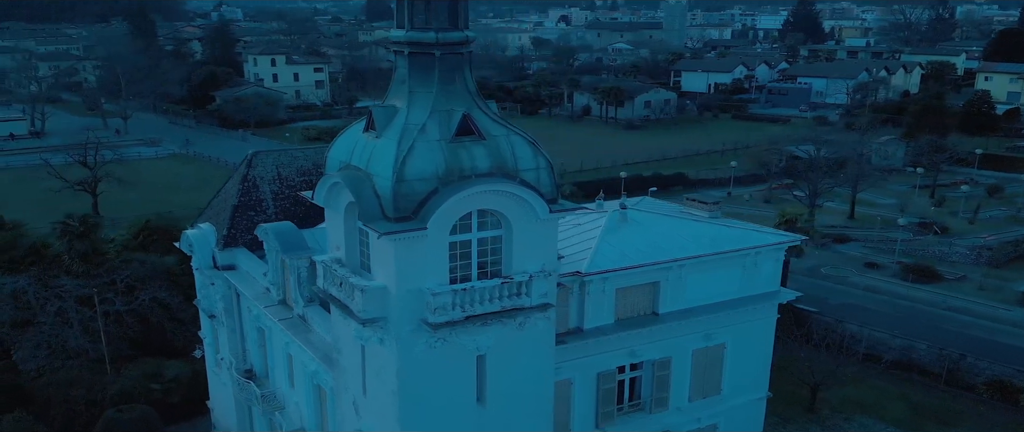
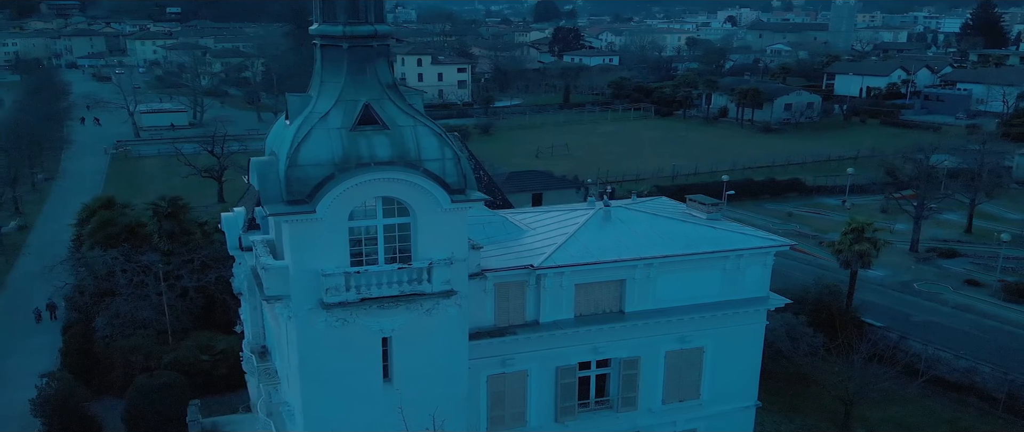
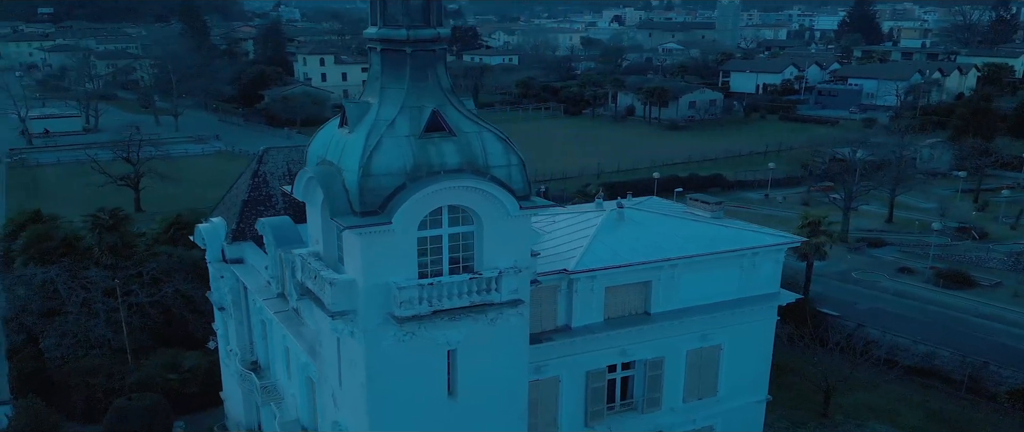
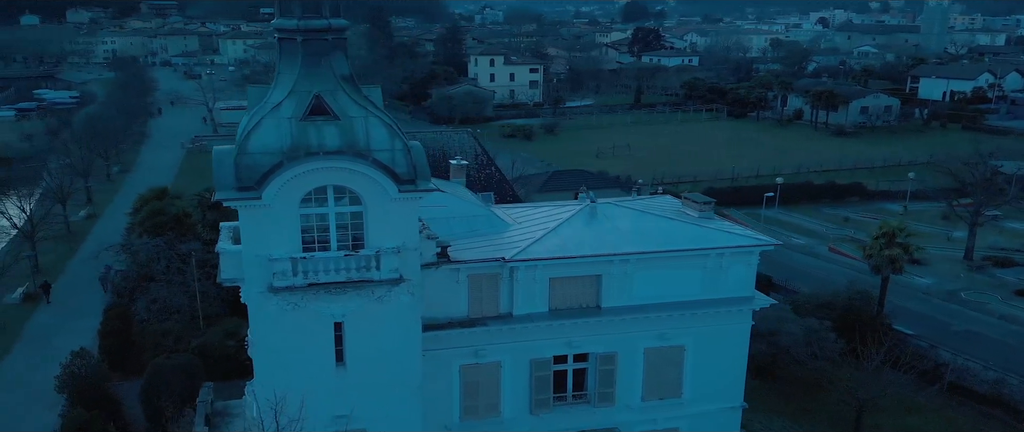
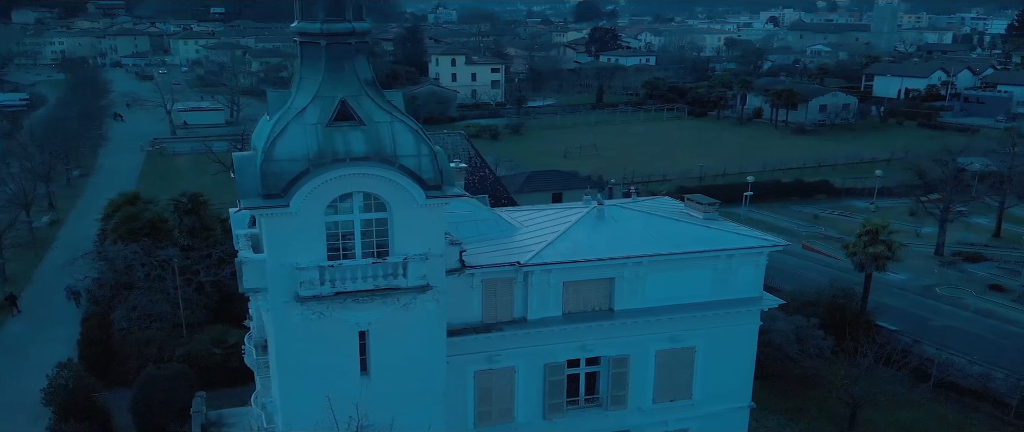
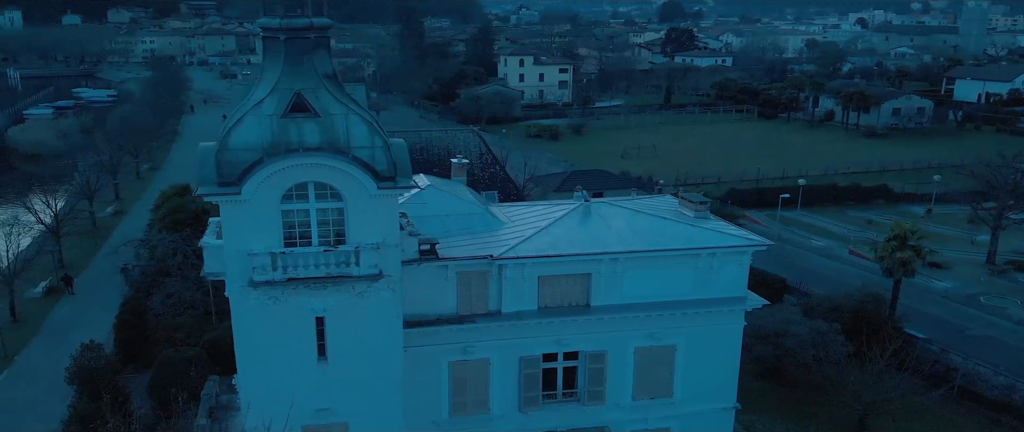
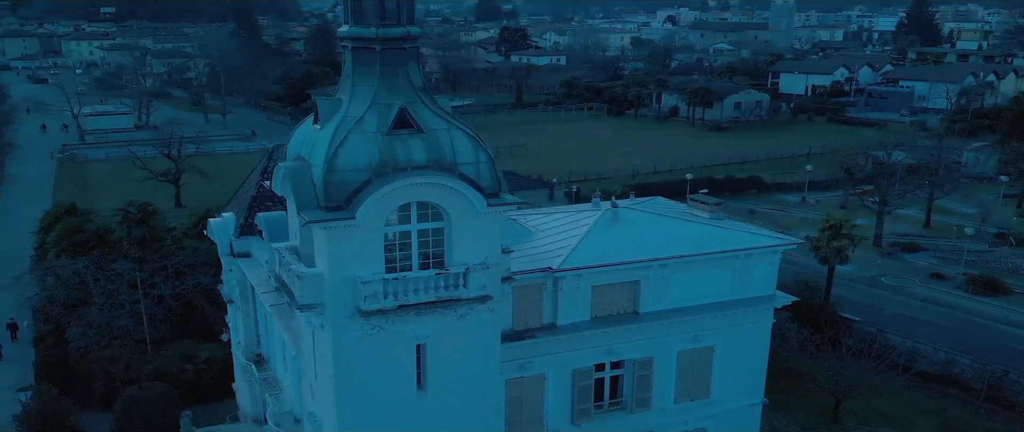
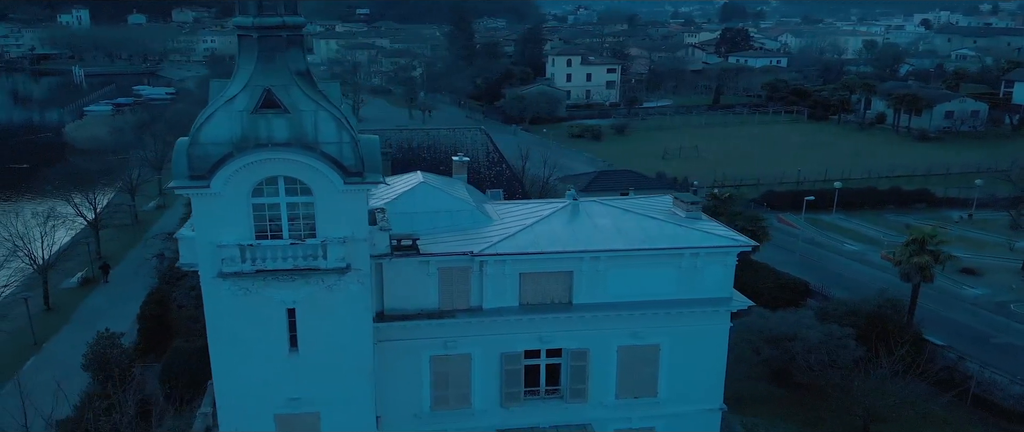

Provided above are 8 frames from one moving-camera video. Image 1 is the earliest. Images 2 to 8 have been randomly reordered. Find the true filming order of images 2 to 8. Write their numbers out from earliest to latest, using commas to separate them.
3, 7, 2, 5, 4, 6, 8
